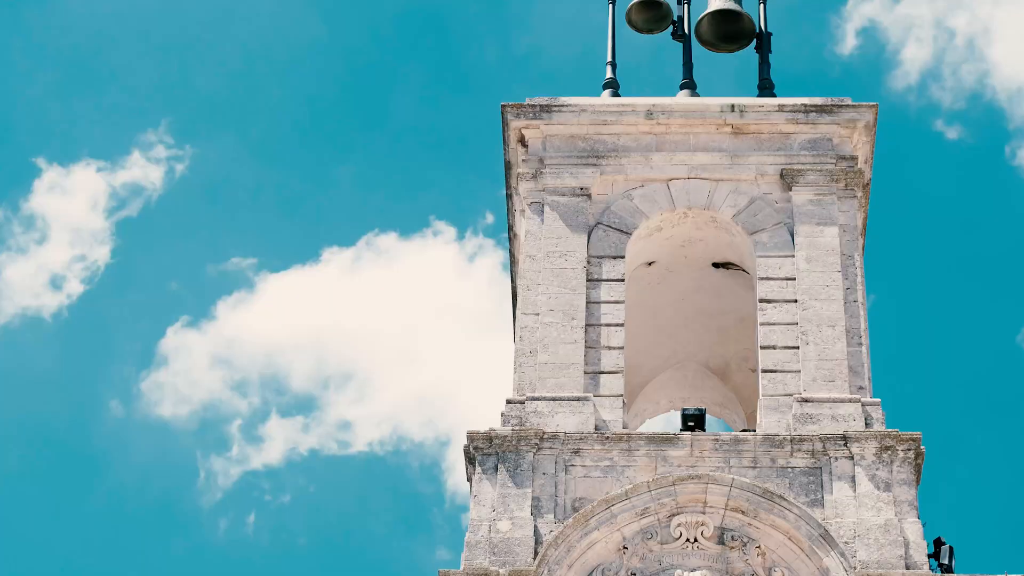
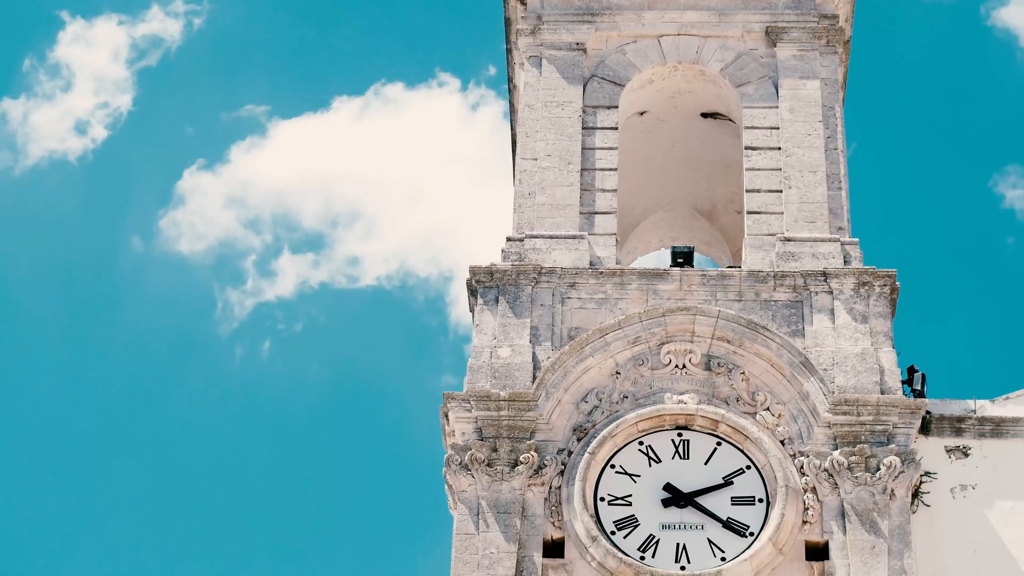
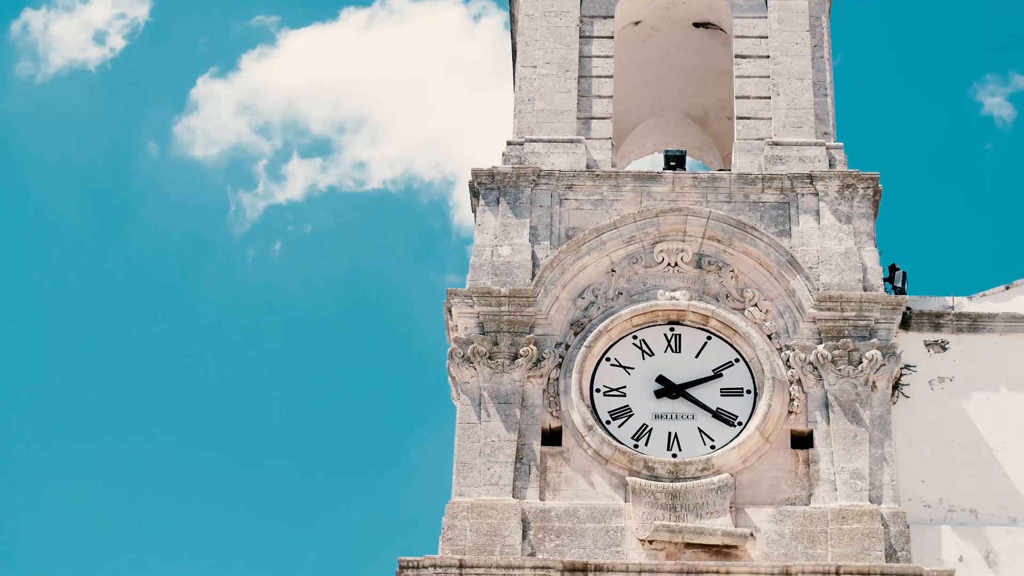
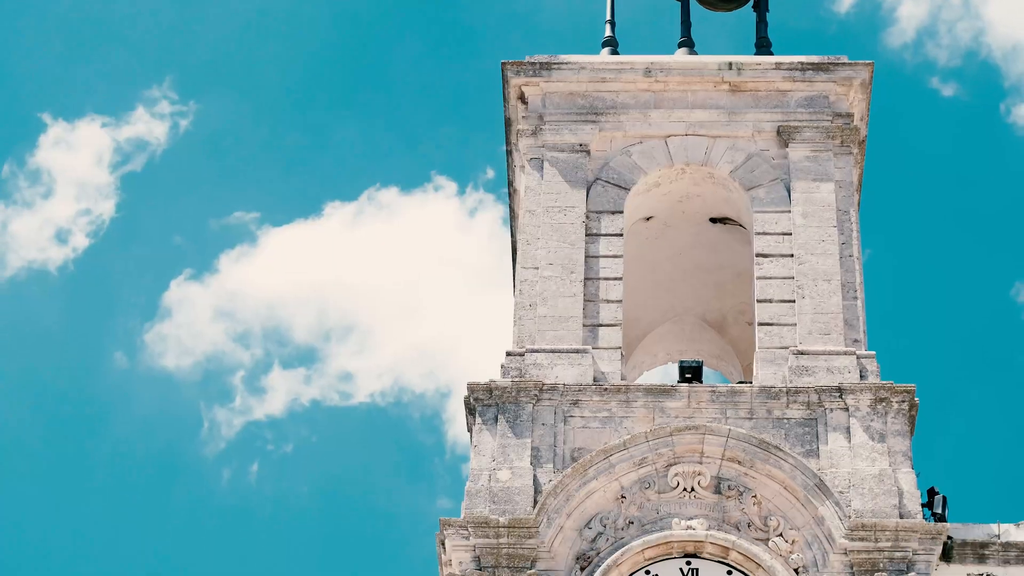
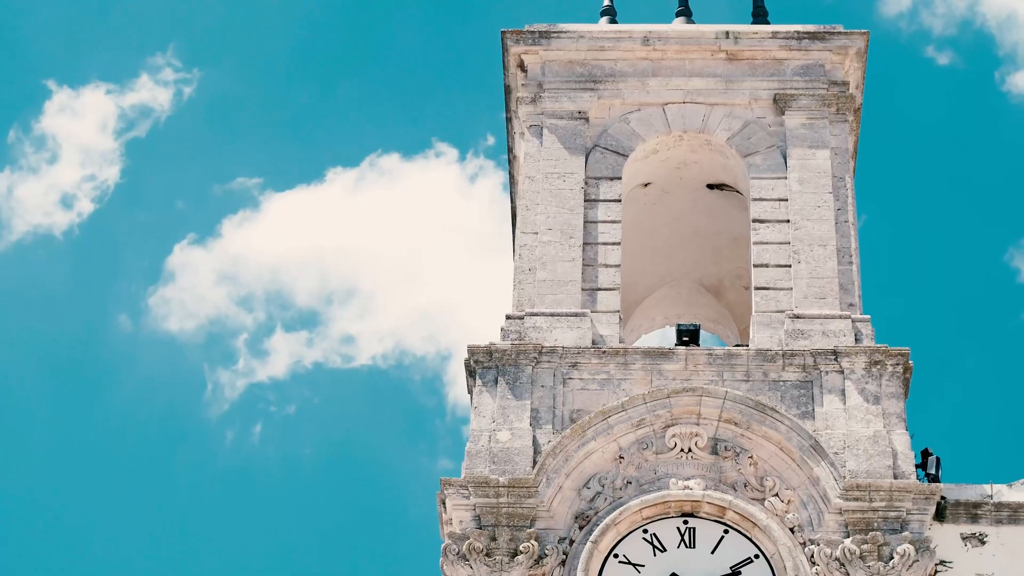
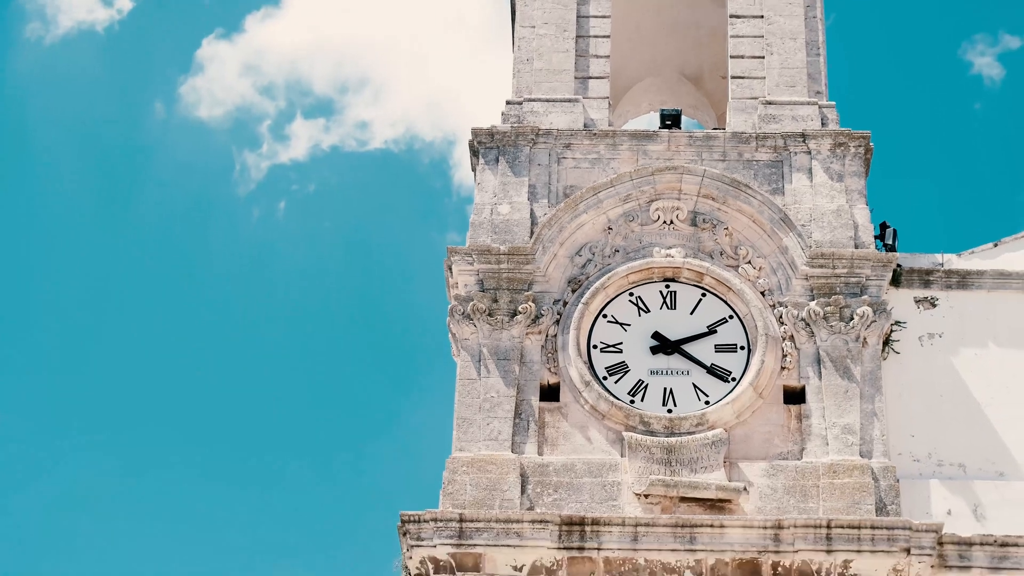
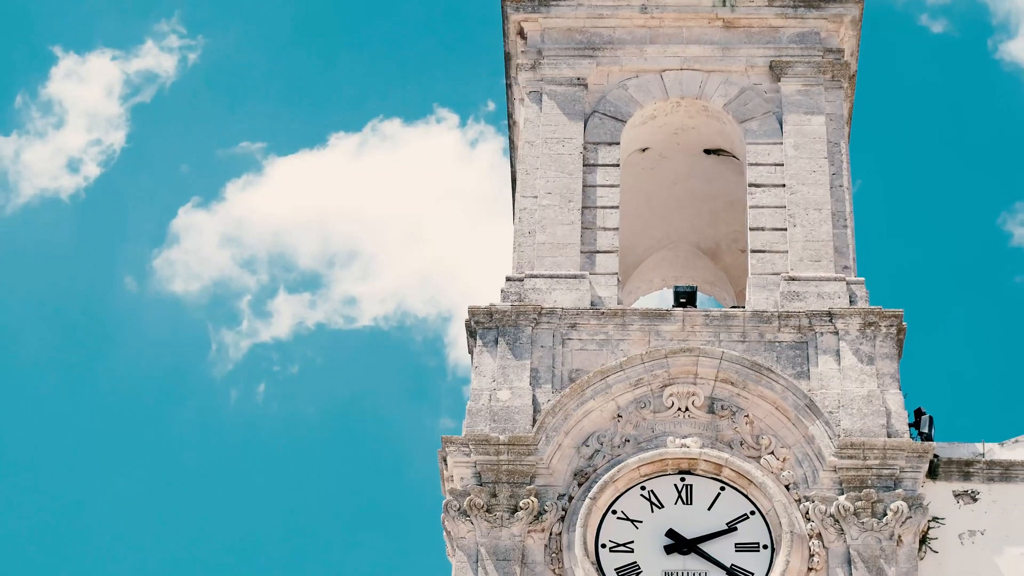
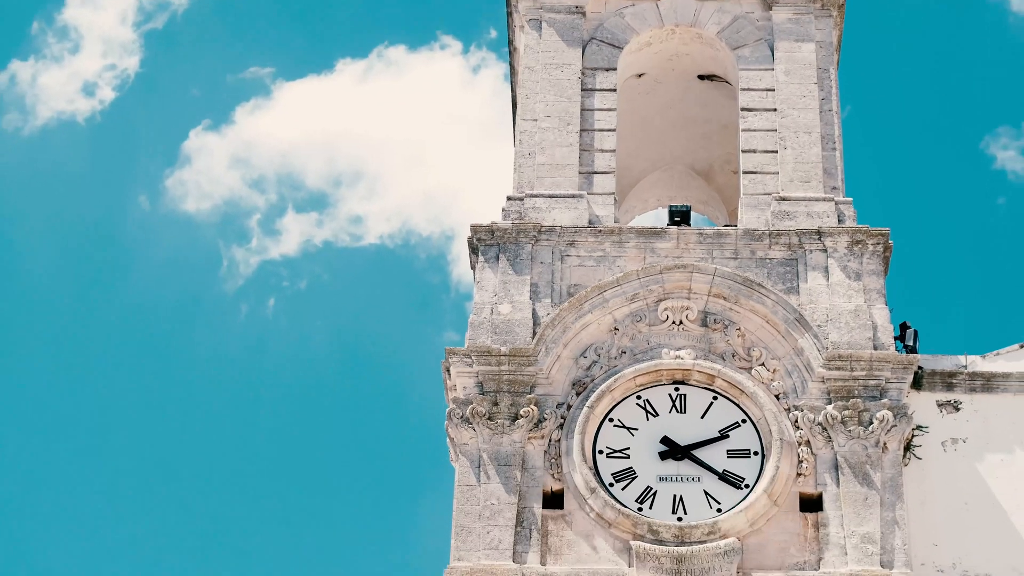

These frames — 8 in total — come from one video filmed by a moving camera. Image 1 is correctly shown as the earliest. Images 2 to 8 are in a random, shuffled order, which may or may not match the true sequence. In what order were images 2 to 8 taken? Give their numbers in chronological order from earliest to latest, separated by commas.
4, 5, 7, 2, 8, 3, 6
